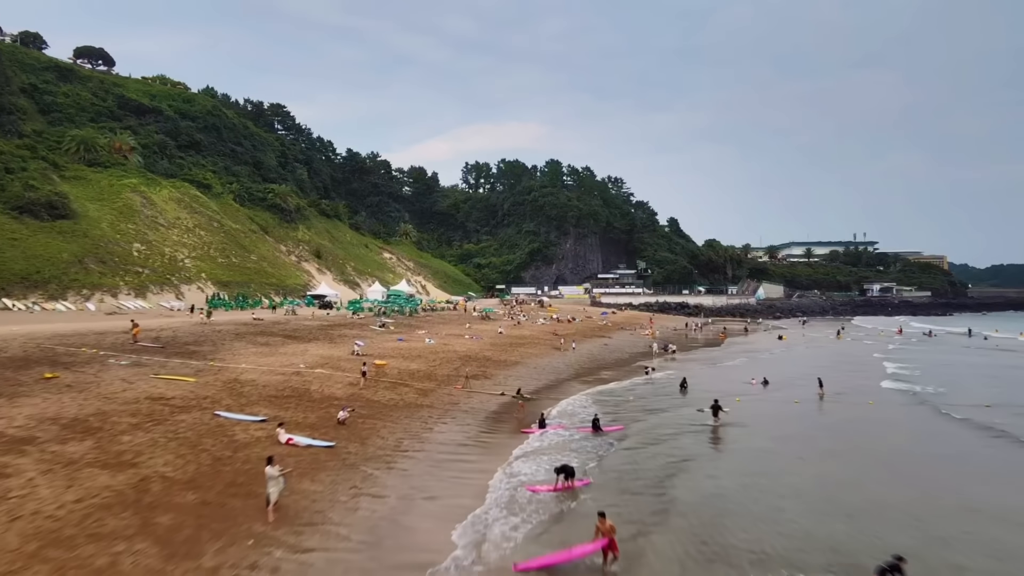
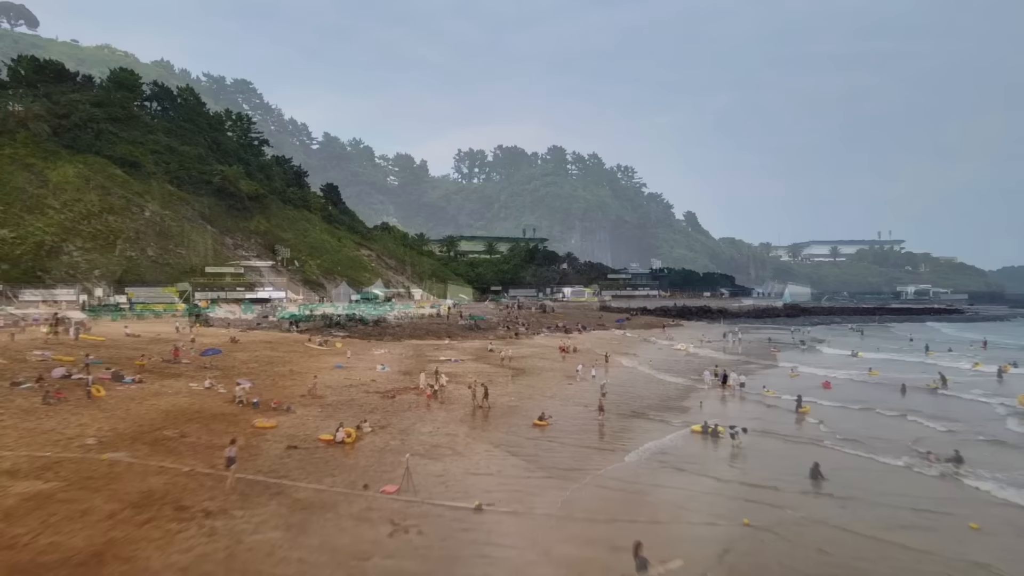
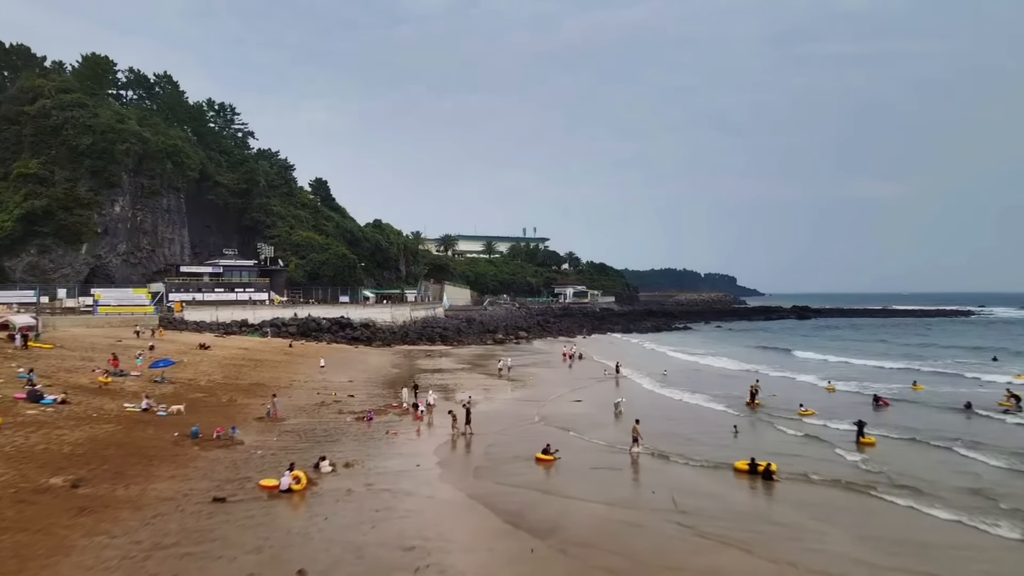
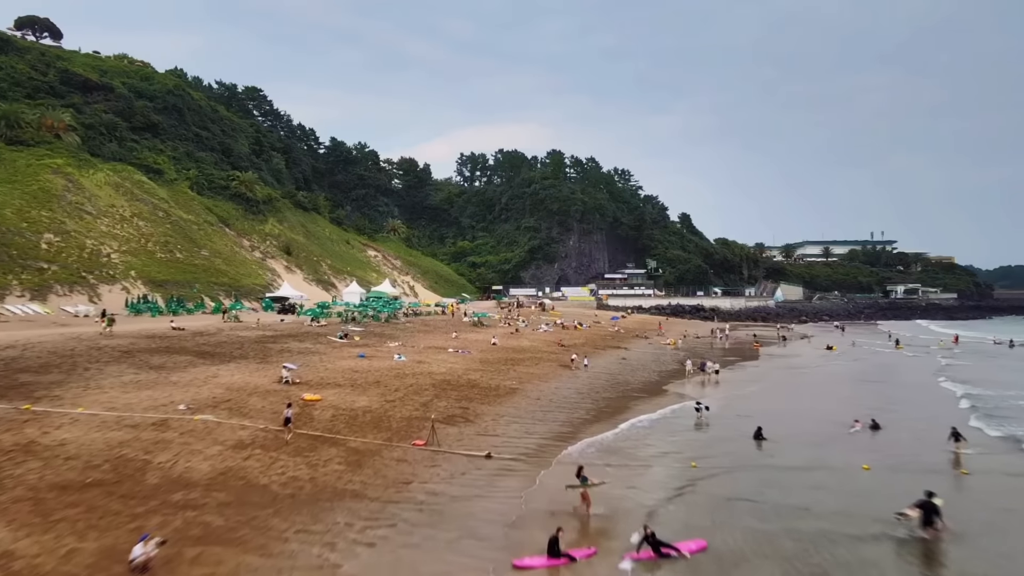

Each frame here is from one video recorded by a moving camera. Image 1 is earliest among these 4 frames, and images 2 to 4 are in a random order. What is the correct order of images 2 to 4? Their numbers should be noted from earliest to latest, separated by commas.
4, 2, 3
